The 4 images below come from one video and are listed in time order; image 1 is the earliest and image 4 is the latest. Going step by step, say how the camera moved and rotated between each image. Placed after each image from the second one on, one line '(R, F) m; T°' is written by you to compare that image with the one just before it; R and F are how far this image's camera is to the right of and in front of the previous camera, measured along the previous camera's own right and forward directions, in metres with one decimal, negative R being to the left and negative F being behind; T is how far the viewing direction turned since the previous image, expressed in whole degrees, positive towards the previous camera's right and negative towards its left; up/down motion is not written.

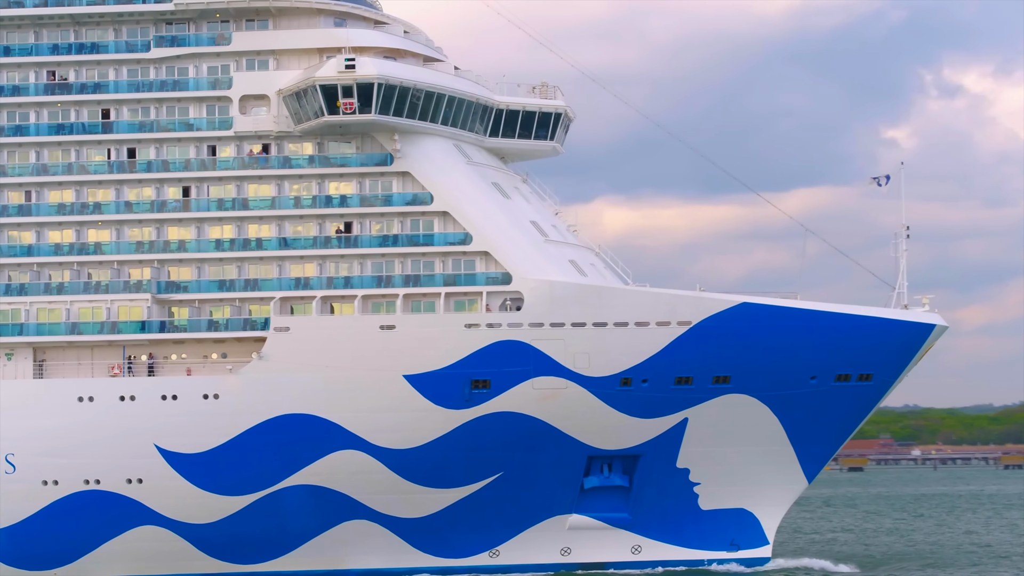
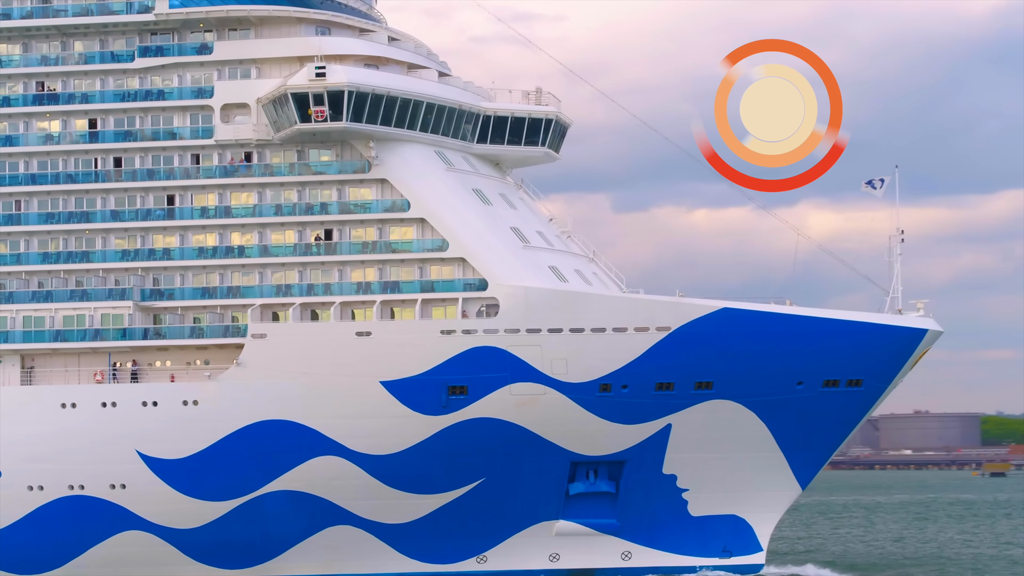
(+1.6, 0.0) m; -1°
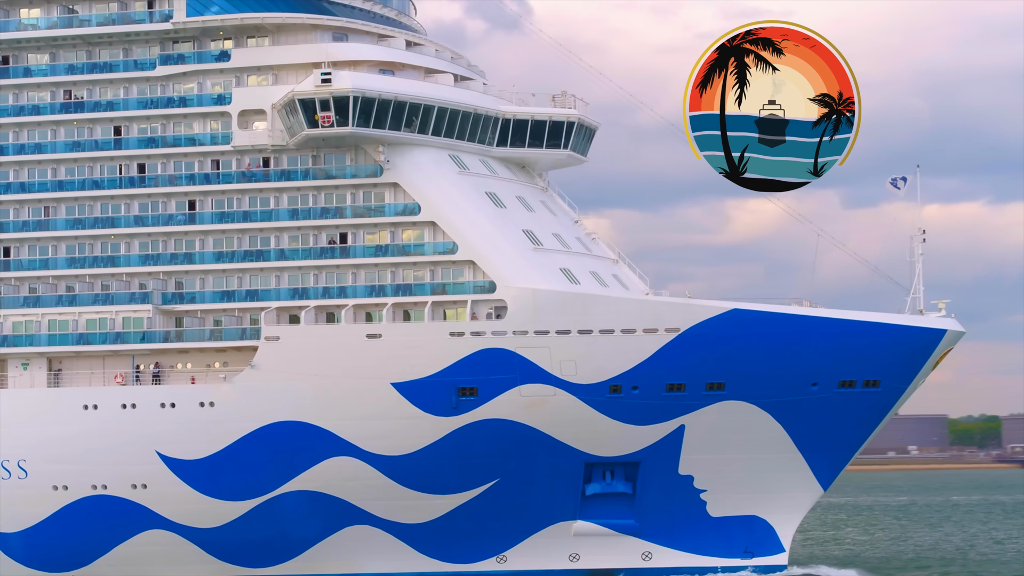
(+1.2, -0.2) m; -2°
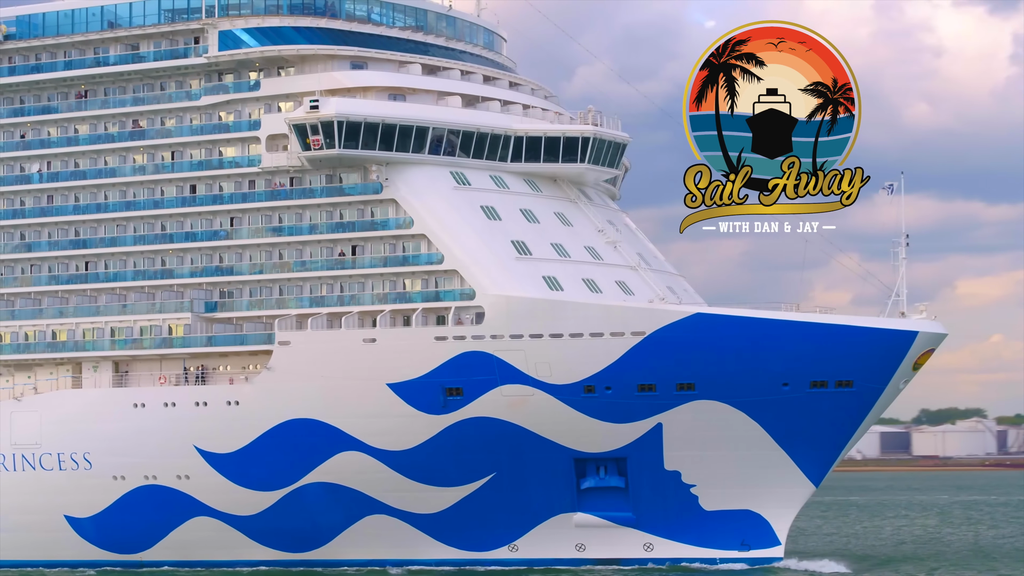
(+5.6, -2.6) m; -7°
